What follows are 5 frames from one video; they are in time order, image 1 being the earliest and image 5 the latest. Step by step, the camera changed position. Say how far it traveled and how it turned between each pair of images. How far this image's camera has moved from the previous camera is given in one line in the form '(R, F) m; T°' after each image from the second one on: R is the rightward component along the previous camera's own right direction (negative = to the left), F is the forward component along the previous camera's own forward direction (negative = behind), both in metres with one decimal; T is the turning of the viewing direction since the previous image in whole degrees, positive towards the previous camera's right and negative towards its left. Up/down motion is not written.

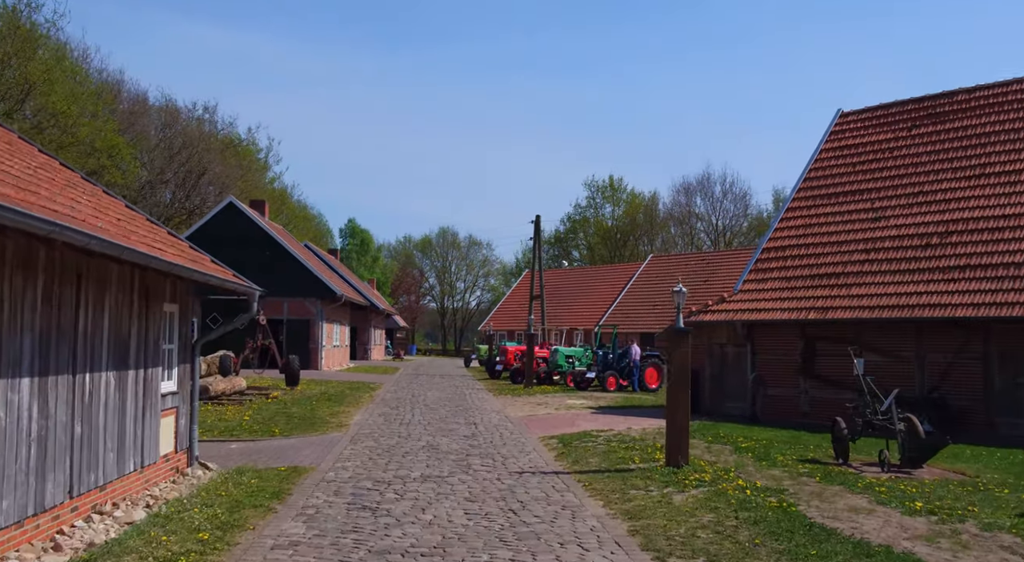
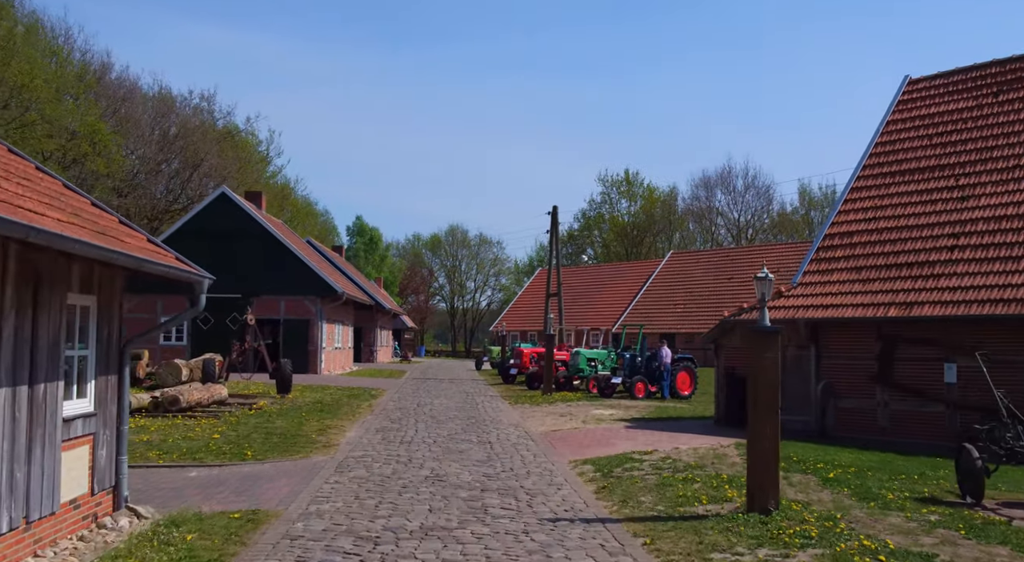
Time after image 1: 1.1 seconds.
(-0.2, +3.0) m; -1°
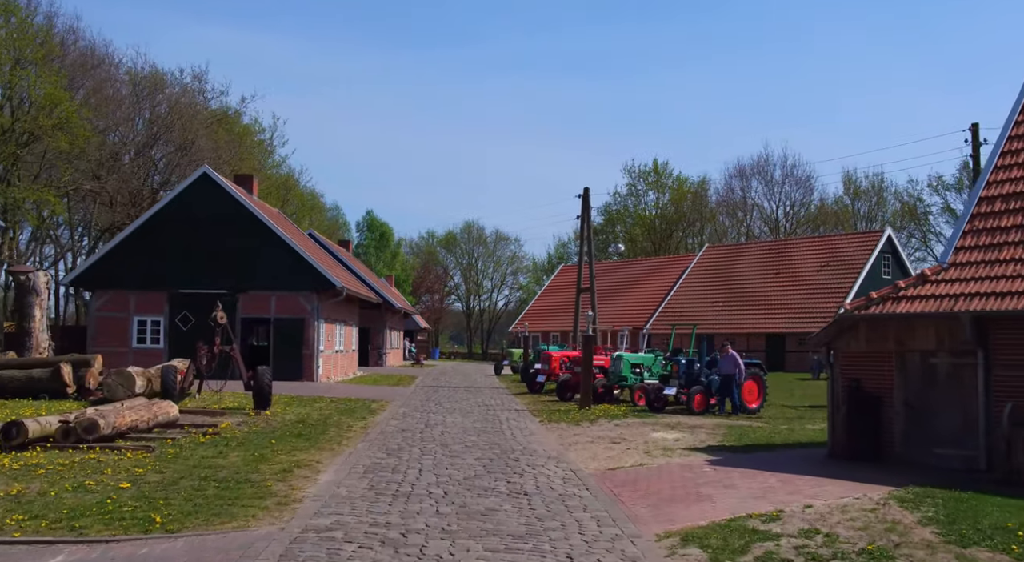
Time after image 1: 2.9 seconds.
(-0.3, +4.9) m; -1°
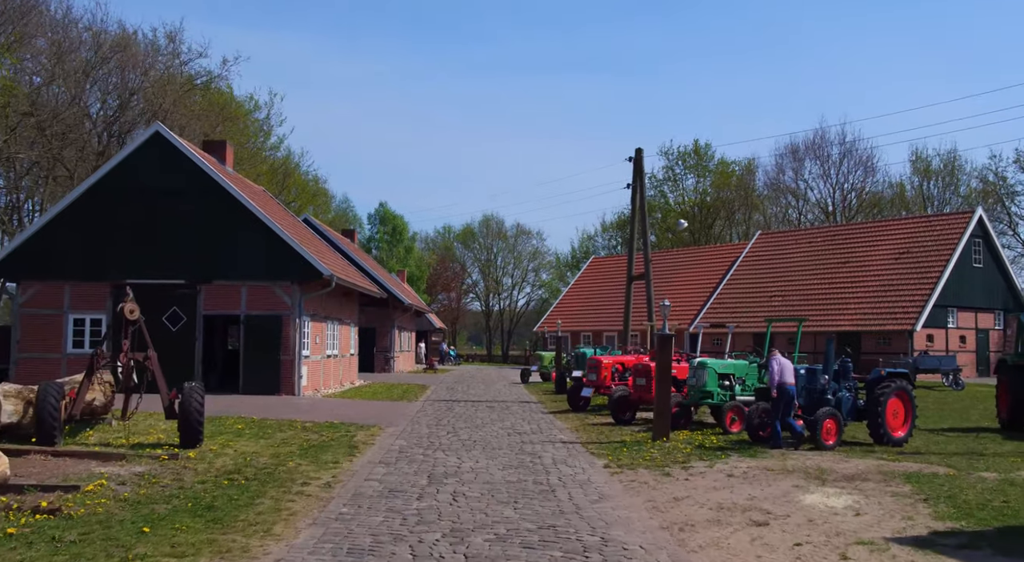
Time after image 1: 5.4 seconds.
(-0.4, +6.8) m; -1°
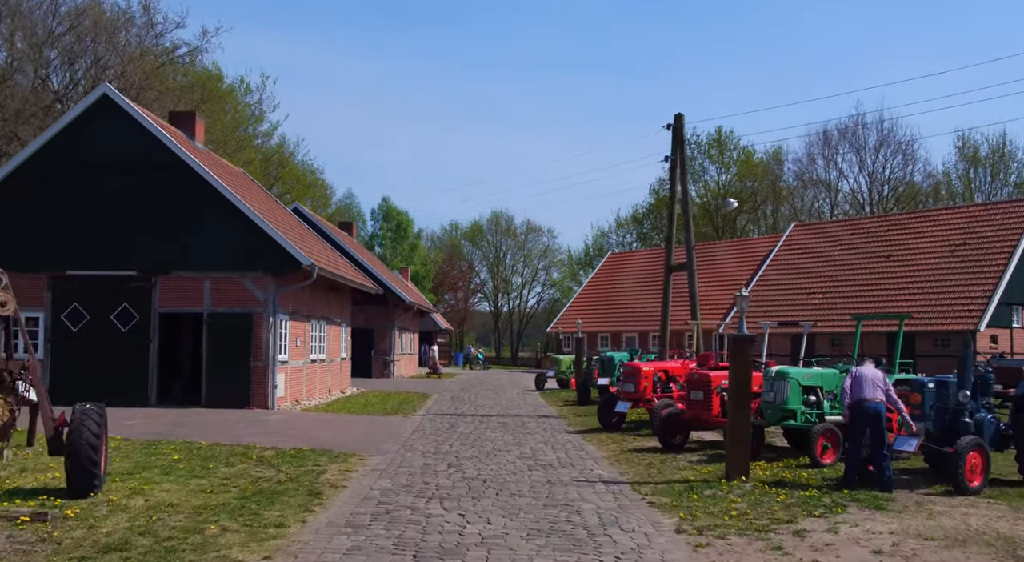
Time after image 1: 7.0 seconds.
(-0.2, +4.2) m; 0°
